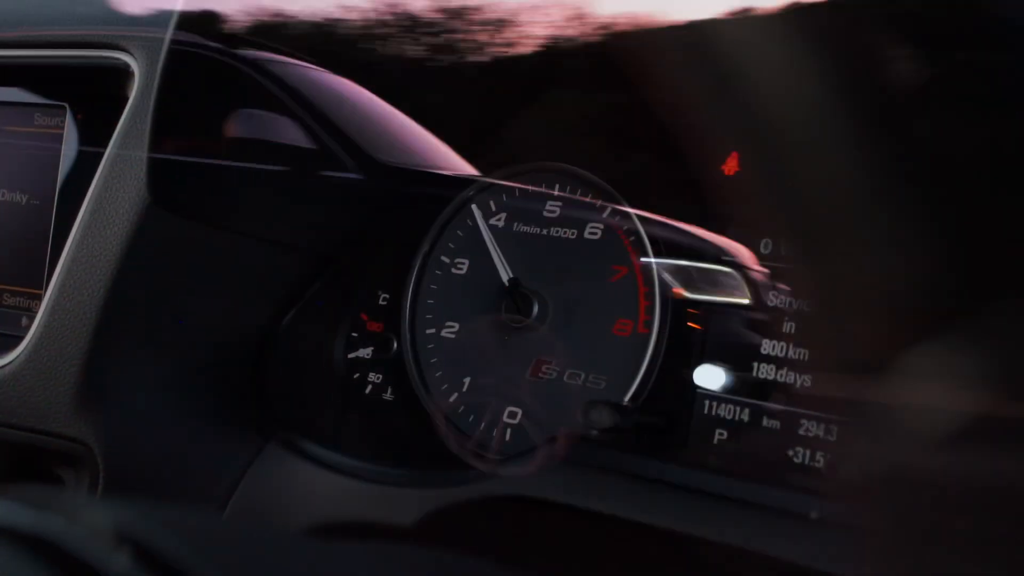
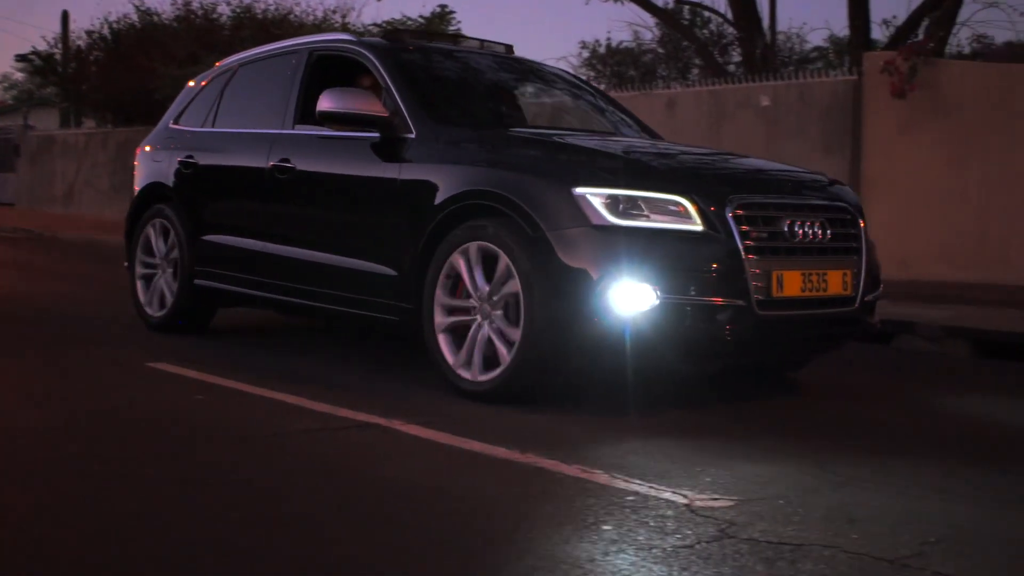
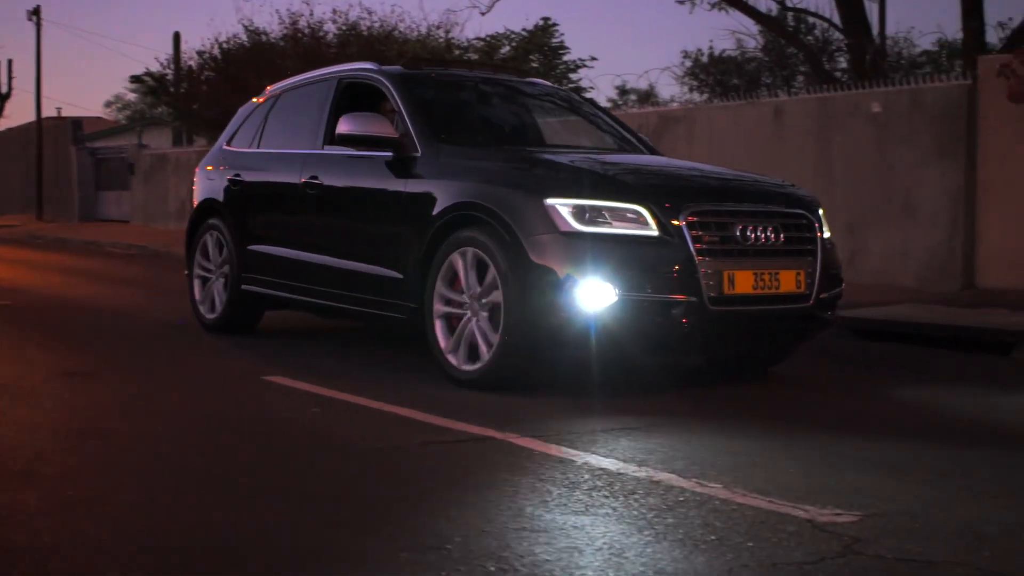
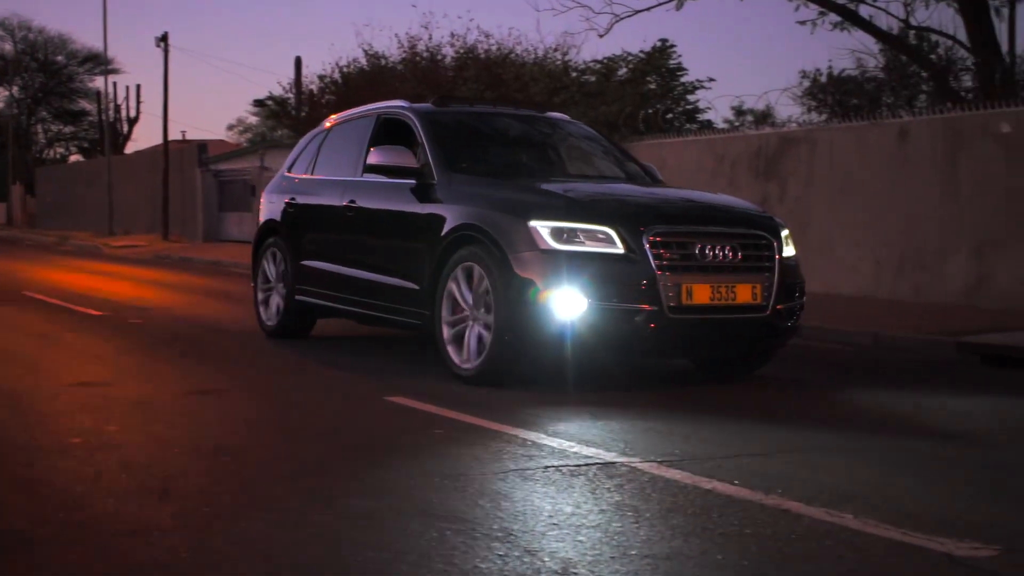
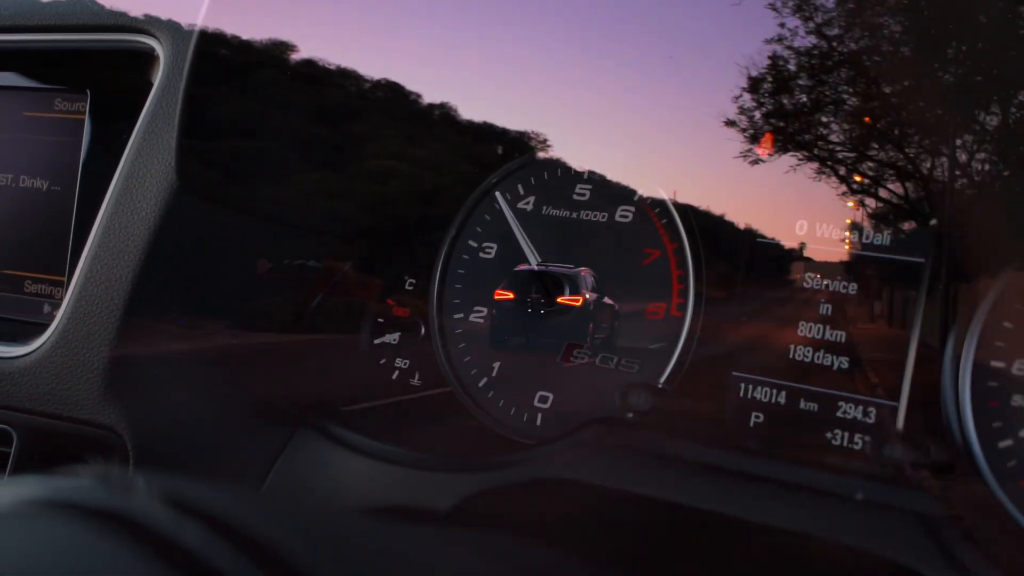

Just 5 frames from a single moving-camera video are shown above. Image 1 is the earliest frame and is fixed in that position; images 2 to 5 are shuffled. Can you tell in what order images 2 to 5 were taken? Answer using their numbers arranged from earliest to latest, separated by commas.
5, 4, 3, 2
